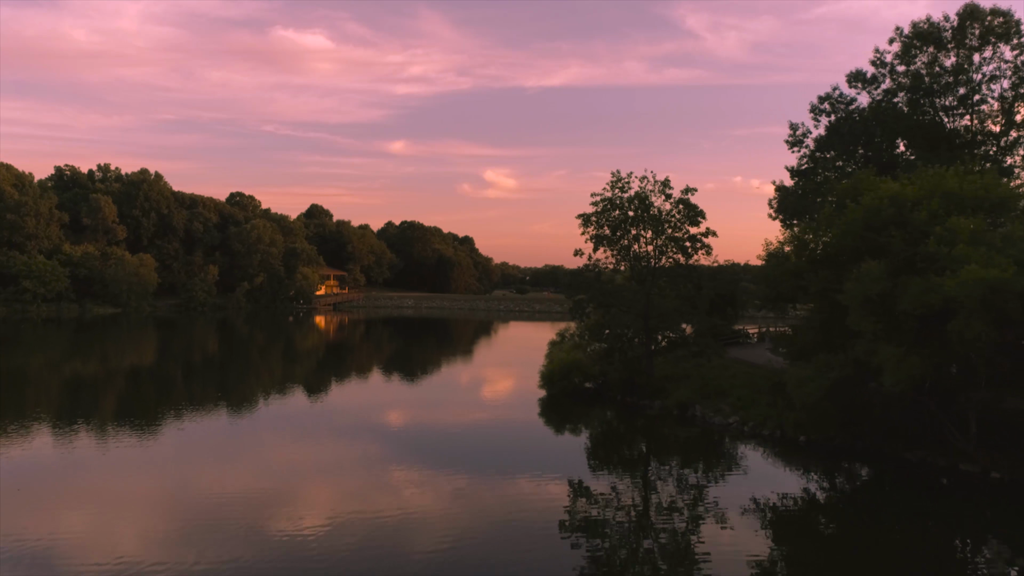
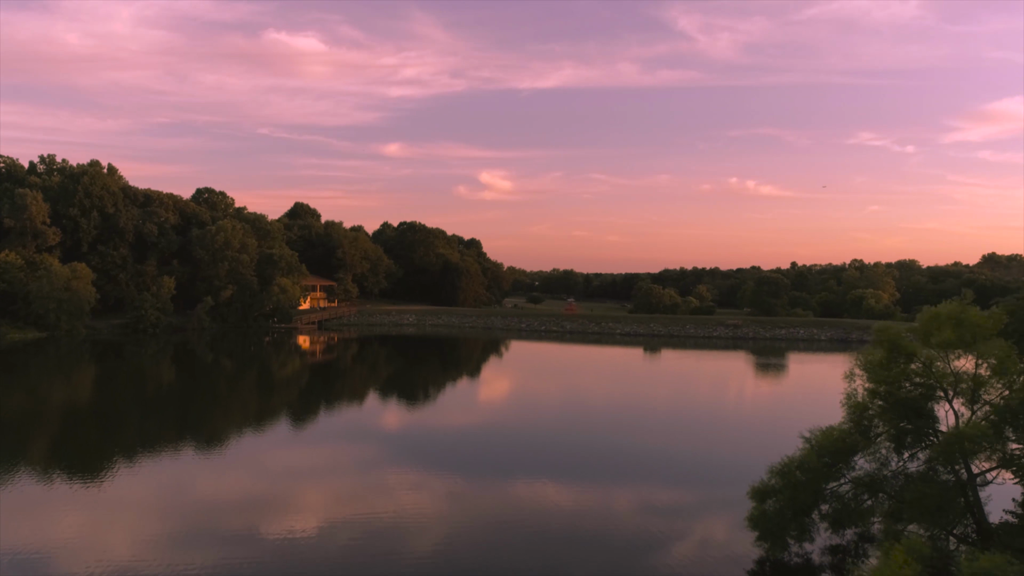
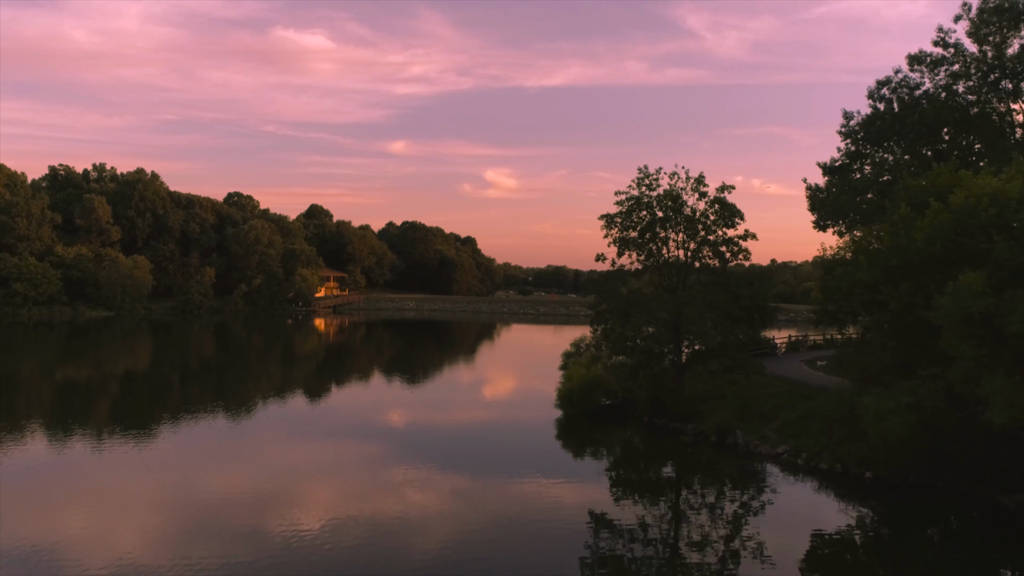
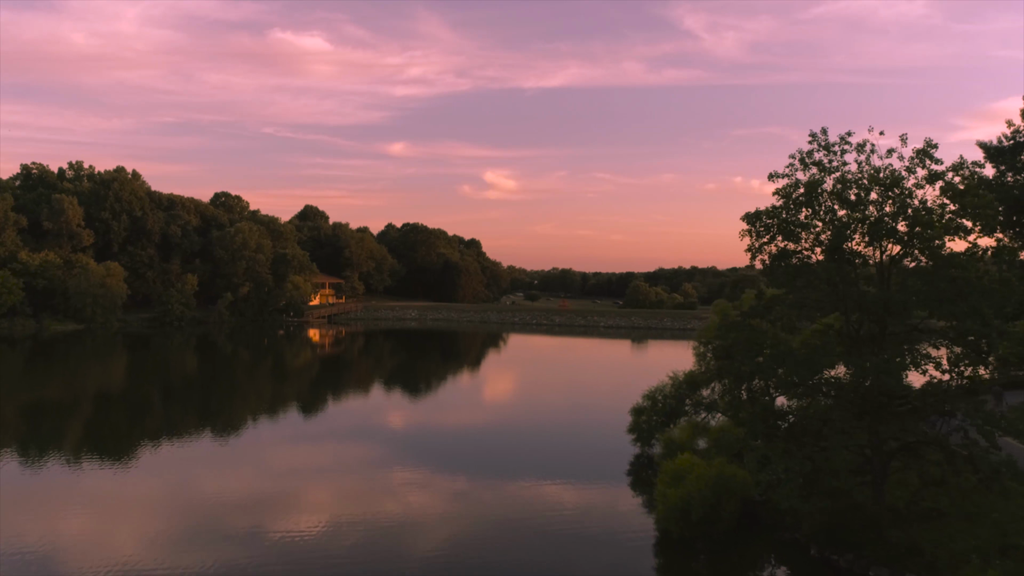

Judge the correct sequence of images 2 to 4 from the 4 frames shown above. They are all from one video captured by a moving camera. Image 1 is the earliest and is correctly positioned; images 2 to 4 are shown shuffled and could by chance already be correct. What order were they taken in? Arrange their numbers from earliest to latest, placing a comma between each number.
3, 4, 2
